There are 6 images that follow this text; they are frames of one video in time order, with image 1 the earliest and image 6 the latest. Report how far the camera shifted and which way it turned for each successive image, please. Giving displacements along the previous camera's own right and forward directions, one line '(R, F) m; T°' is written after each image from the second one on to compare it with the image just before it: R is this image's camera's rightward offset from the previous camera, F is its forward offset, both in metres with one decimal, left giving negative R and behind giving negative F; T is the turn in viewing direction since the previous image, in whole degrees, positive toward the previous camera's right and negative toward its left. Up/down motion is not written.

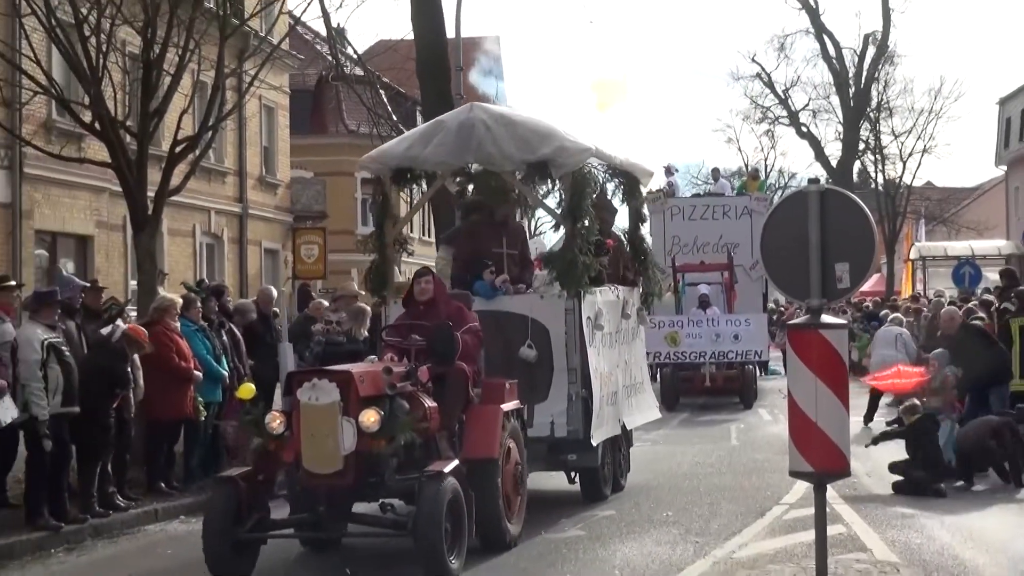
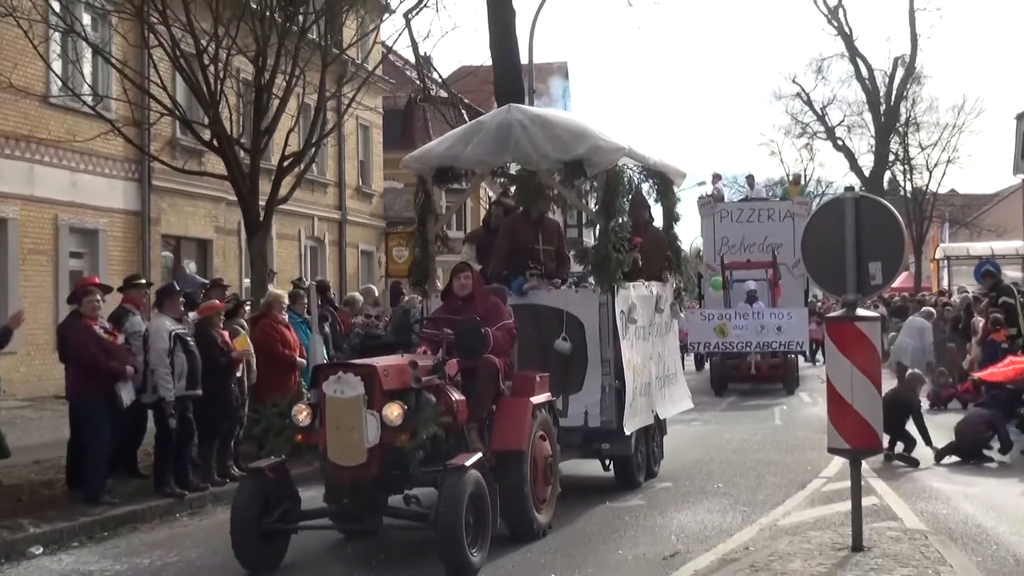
(-0.3, -0.8) m; -1°
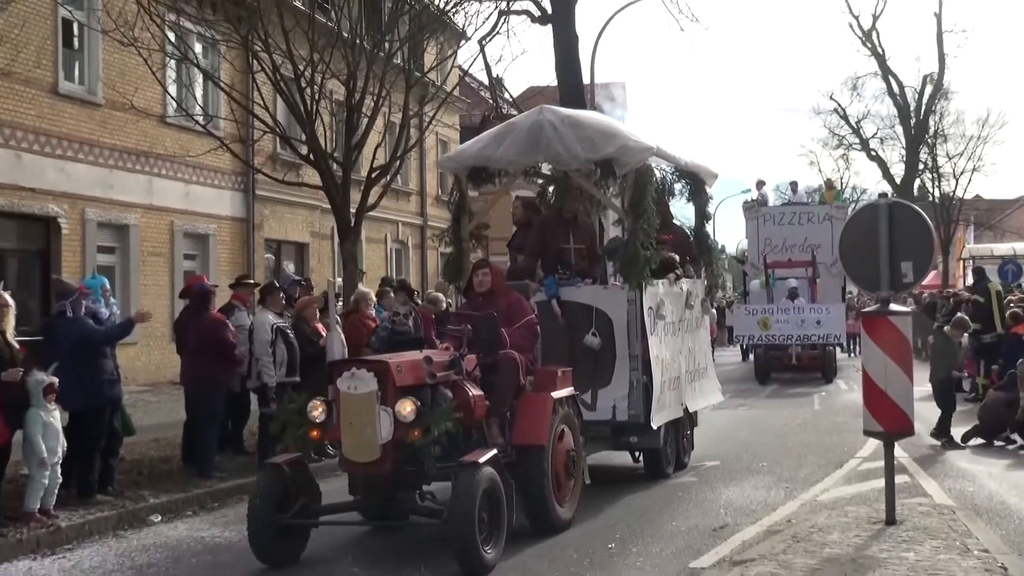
(-0.3, -0.8) m; -1°
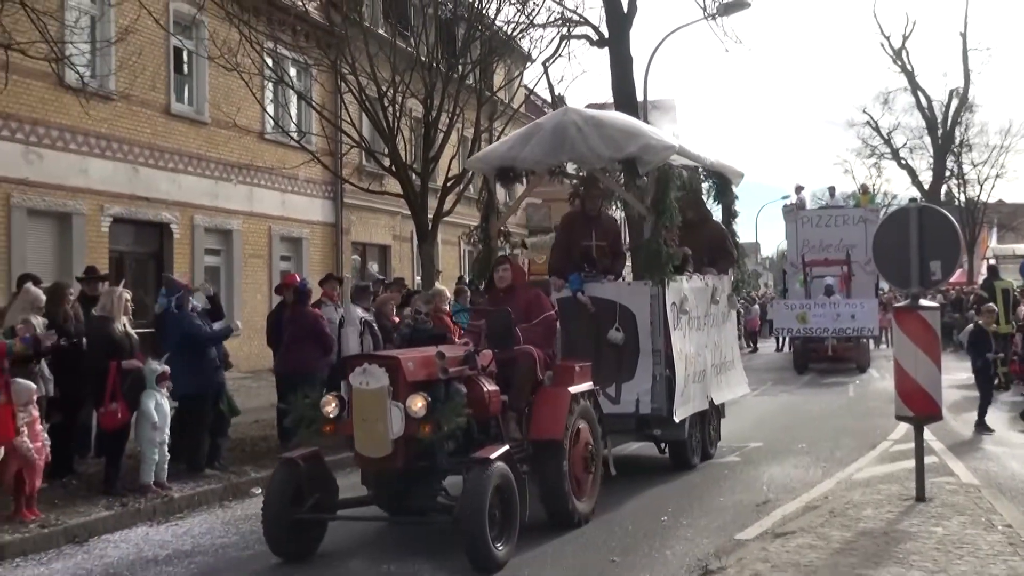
(-0.2, -0.9) m; -2°
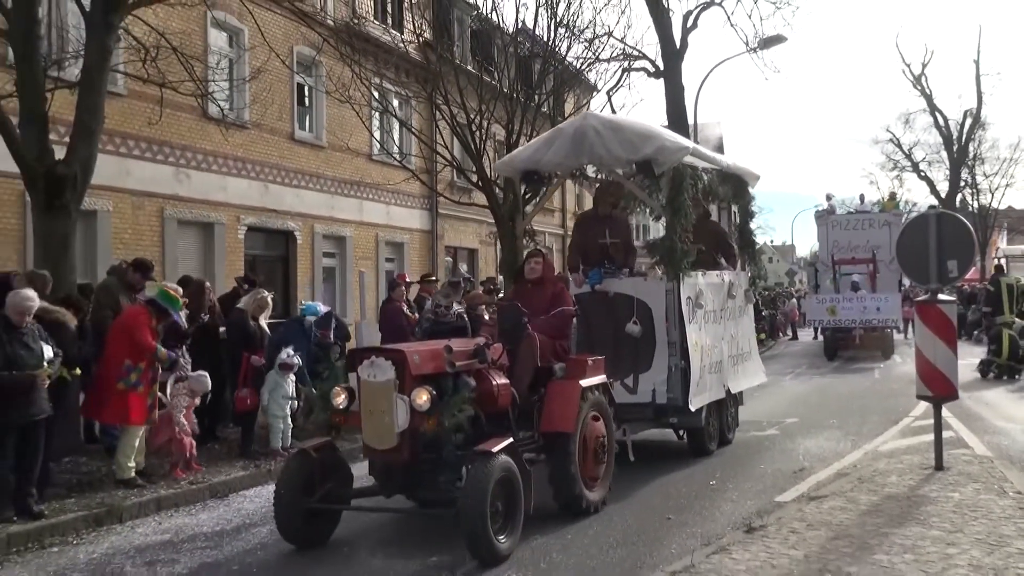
(0.0, -1.5) m; -4°
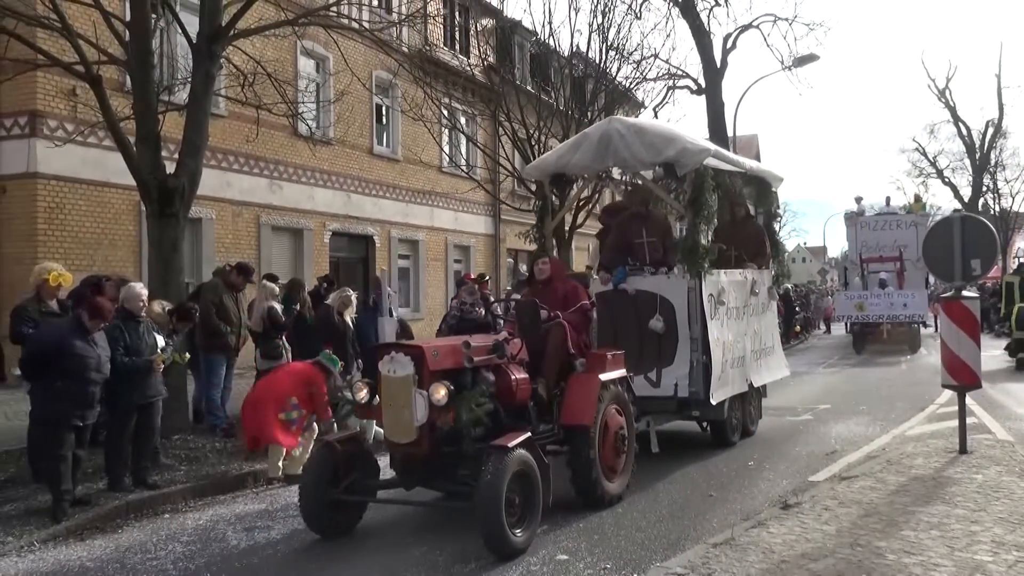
(+0.2, -1.1) m; -4°
